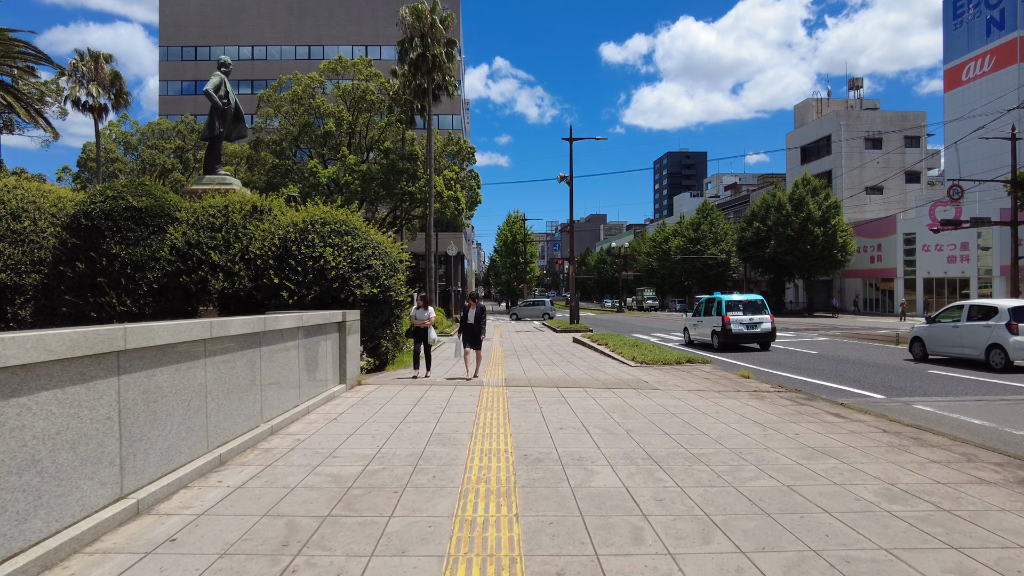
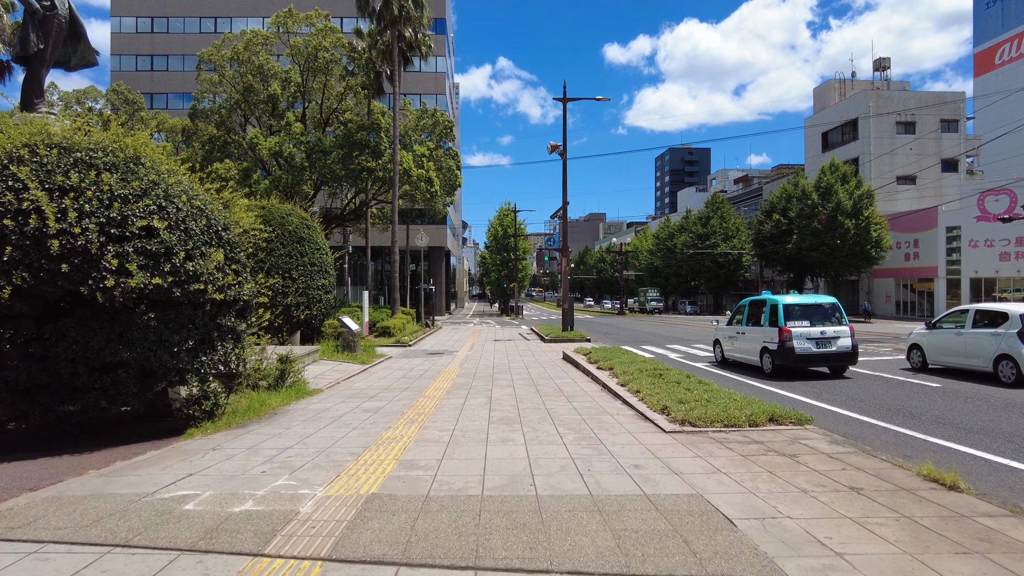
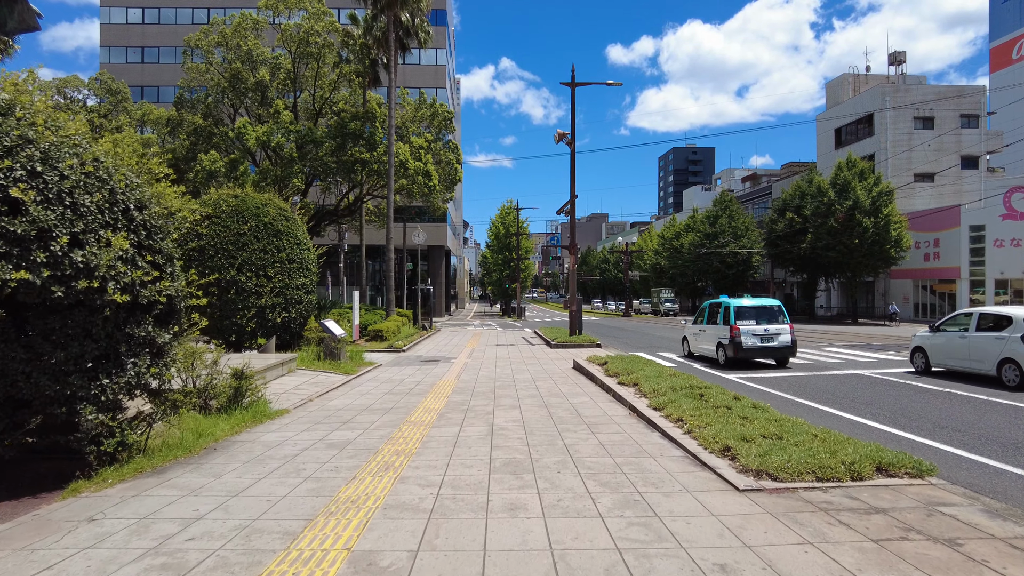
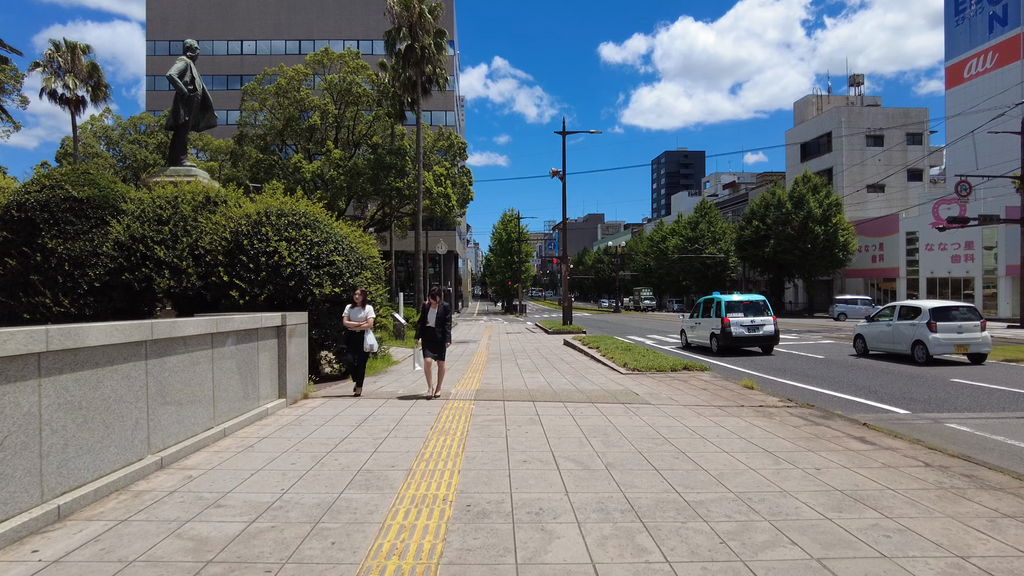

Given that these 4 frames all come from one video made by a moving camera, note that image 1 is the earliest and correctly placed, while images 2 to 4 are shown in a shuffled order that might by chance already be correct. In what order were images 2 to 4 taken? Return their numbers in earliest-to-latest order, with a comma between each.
4, 2, 3
